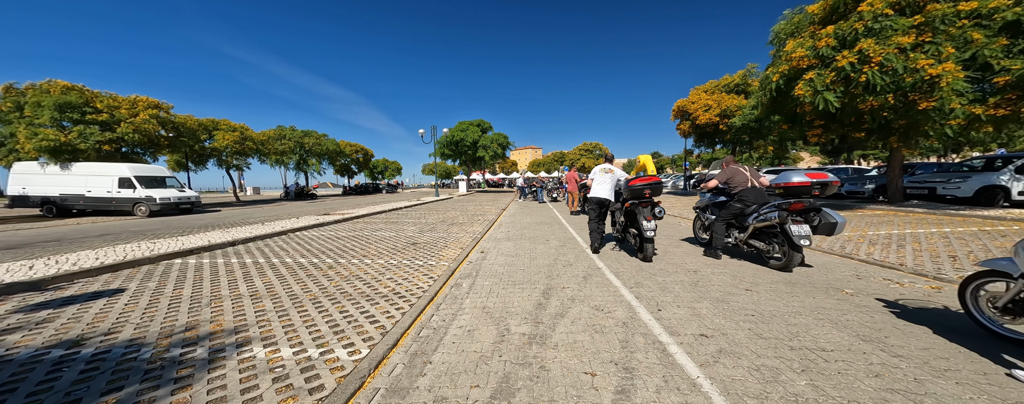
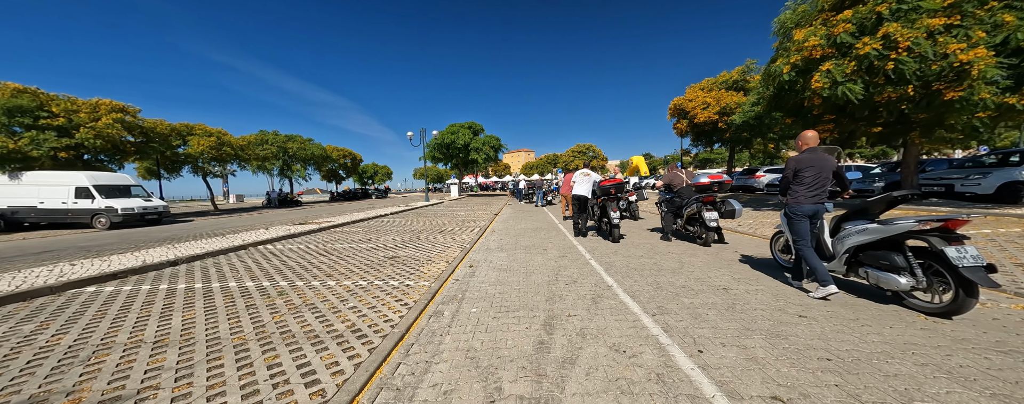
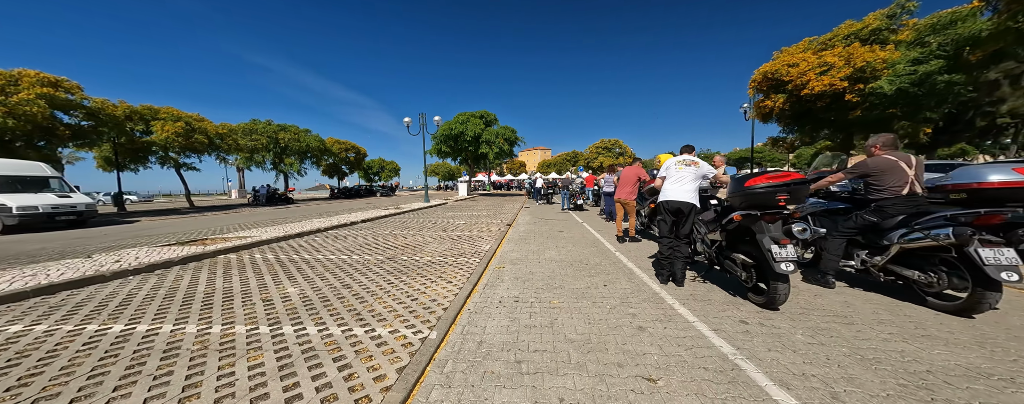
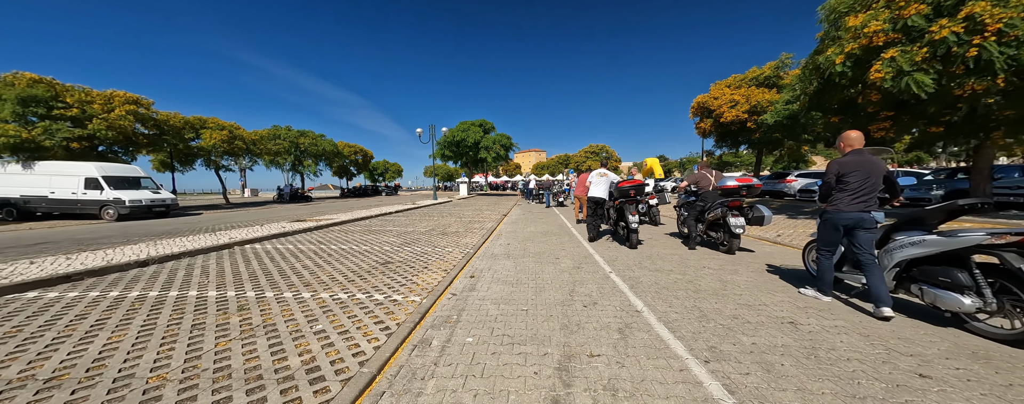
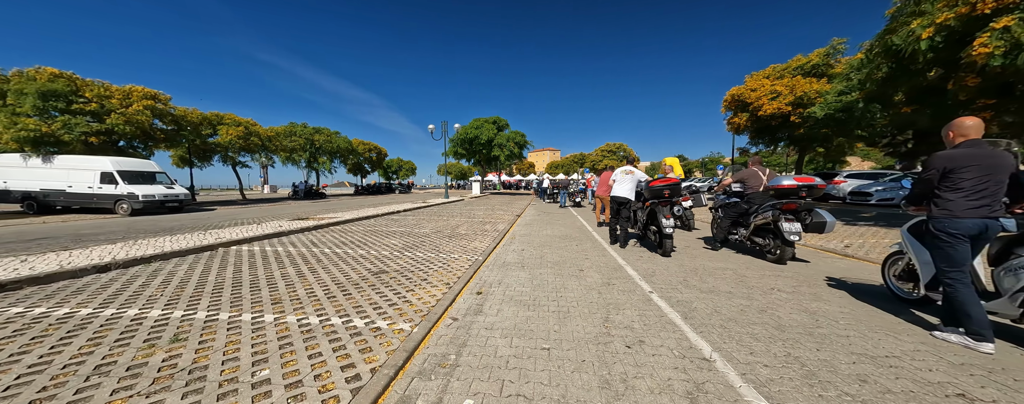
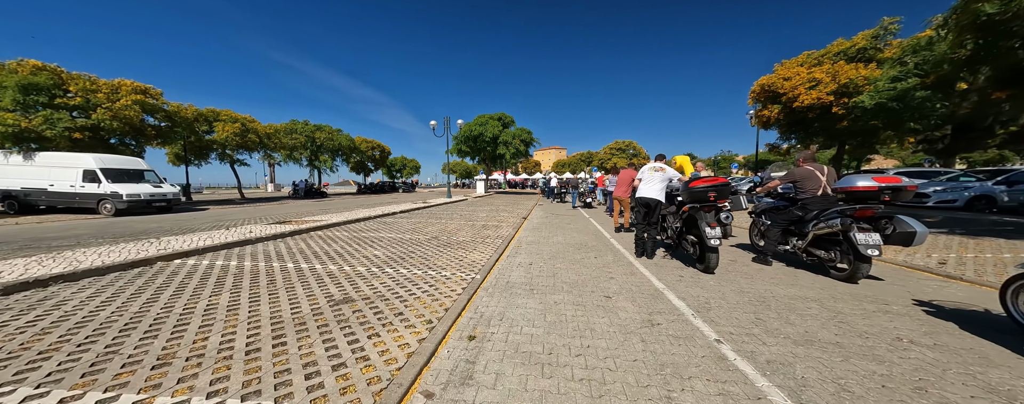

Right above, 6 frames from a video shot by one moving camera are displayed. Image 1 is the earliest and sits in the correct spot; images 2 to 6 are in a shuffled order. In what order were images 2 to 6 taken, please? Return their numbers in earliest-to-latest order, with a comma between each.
2, 4, 5, 6, 3
